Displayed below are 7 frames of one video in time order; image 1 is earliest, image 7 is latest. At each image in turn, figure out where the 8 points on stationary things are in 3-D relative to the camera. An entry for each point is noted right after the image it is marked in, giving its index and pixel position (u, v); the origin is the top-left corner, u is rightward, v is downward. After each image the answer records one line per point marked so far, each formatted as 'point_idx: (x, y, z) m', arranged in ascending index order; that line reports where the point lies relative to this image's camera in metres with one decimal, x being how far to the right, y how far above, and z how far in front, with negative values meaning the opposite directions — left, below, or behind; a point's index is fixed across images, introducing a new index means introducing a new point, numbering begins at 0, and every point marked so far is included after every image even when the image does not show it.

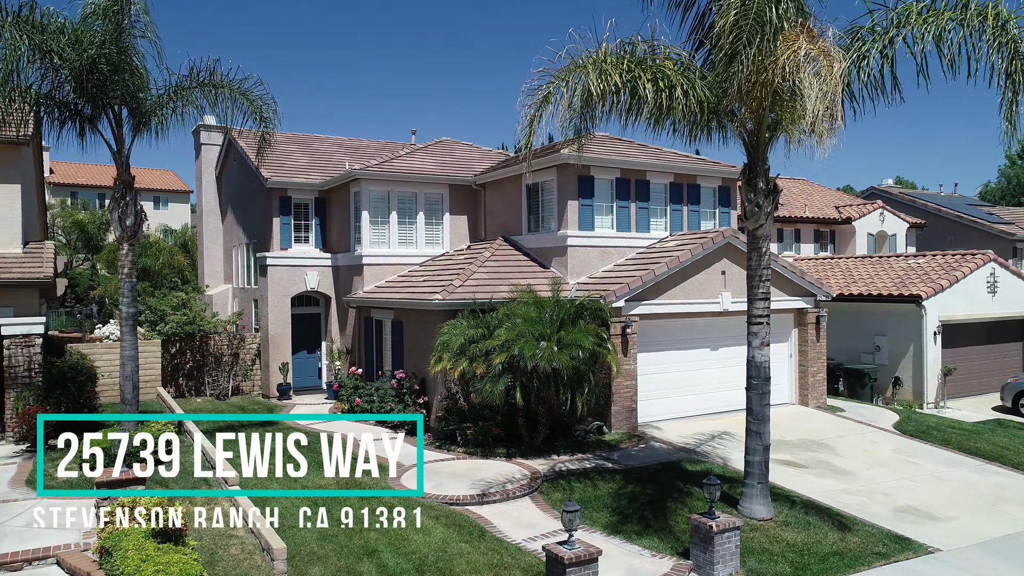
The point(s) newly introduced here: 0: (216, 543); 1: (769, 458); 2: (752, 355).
0: (-3.6, -3.1, +8.7) m
1: (+3.8, -2.5, +10.4) m
2: (+3.5, -1.0, +10.5) m
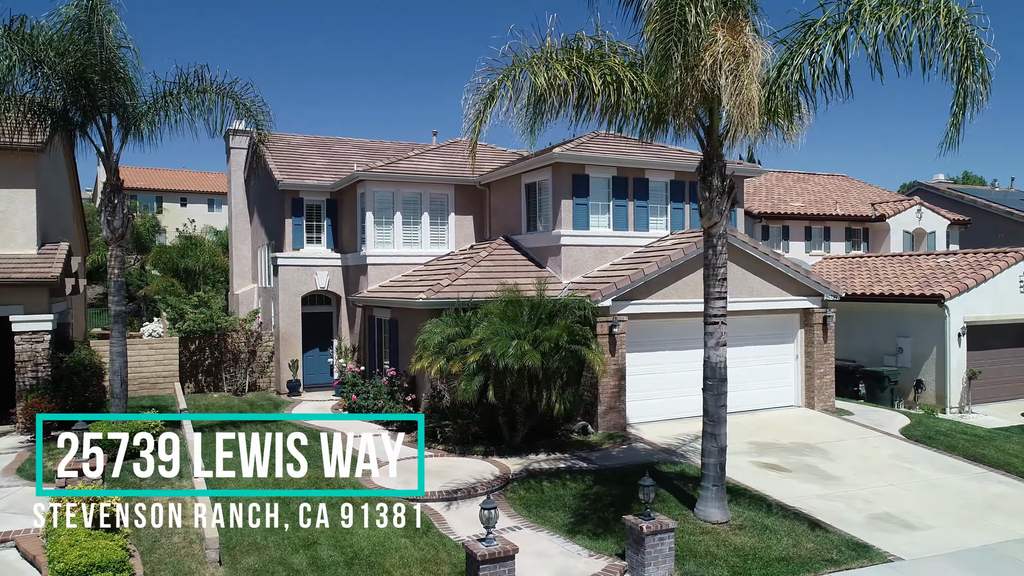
0: (-4.4, -3.1, +9.1) m
1: (+3.1, -2.5, +10.2) m
2: (+2.8, -1.0, +10.3) m
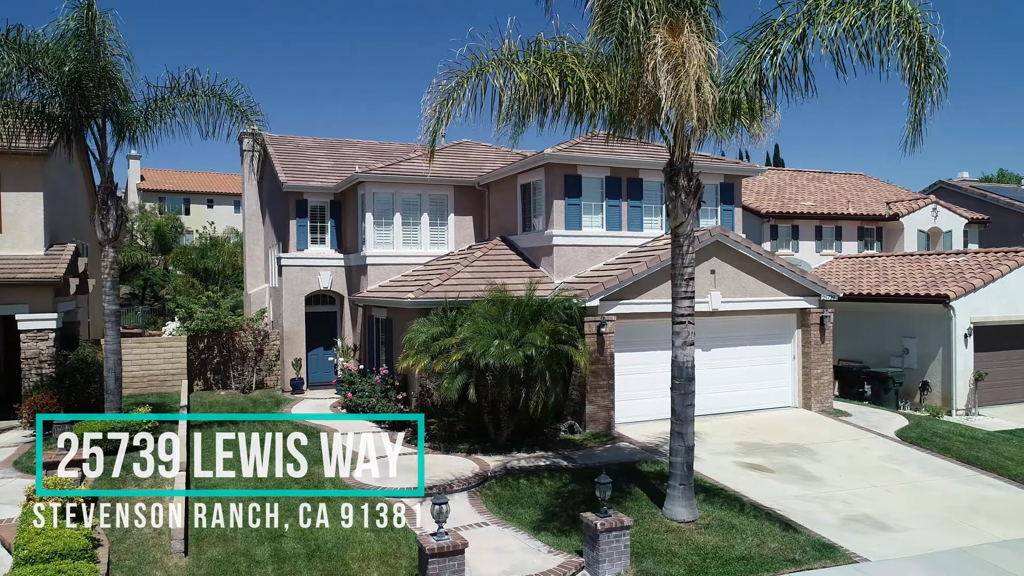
0: (-5.0, -3.1, +9.4) m
1: (+2.6, -2.5, +10.2) m
2: (+2.4, -1.0, +10.3) m
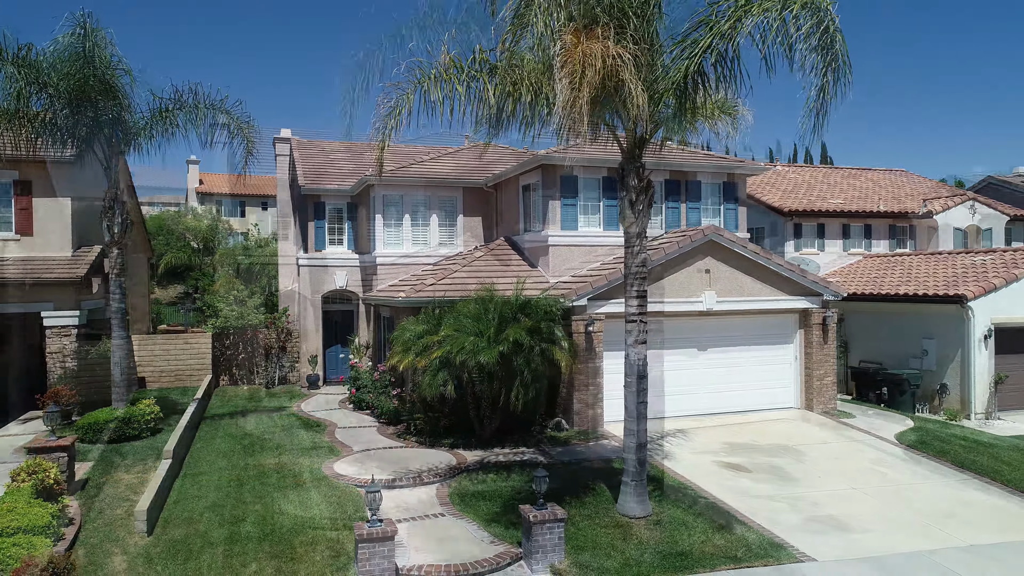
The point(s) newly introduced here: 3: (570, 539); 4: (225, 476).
0: (-5.7, -3.1, +10.2) m
1: (+1.9, -2.5, +10.4) m
2: (+1.7, -0.9, +10.4) m
3: (+0.8, -3.3, +10.9) m
4: (-4.8, -3.2, +12.1) m
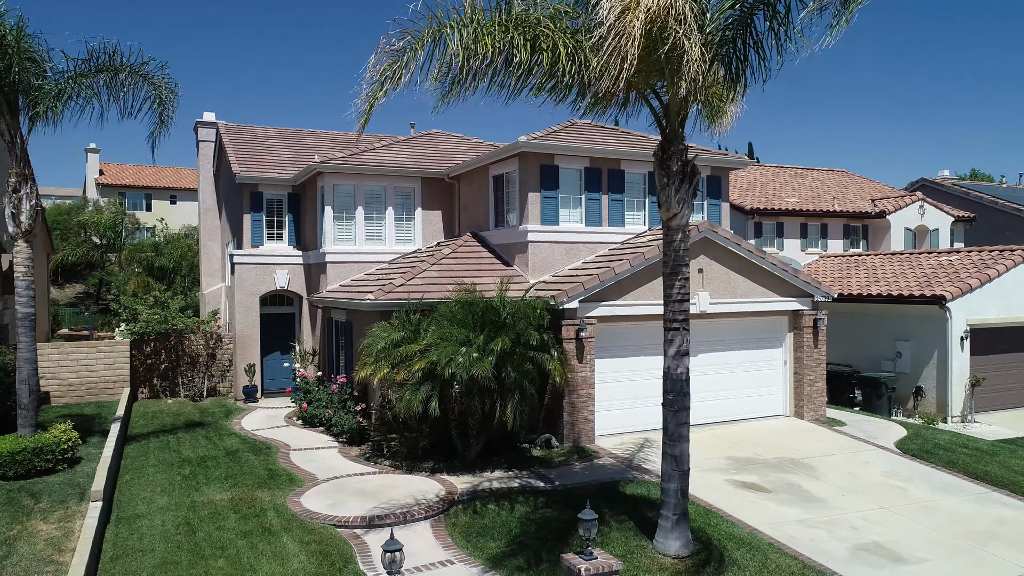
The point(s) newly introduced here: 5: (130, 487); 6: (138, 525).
0: (-5.3, -3.1, +7.8) m
1: (+2.2, -2.5, +8.9) m
2: (+2.0, -1.0, +9.0) m
3: (+1.0, -3.3, +9.3) m
4: (-4.8, -3.2, +9.9) m
5: (-6.1, -3.2, +11.4) m
6: (-5.0, -3.2, +9.6) m
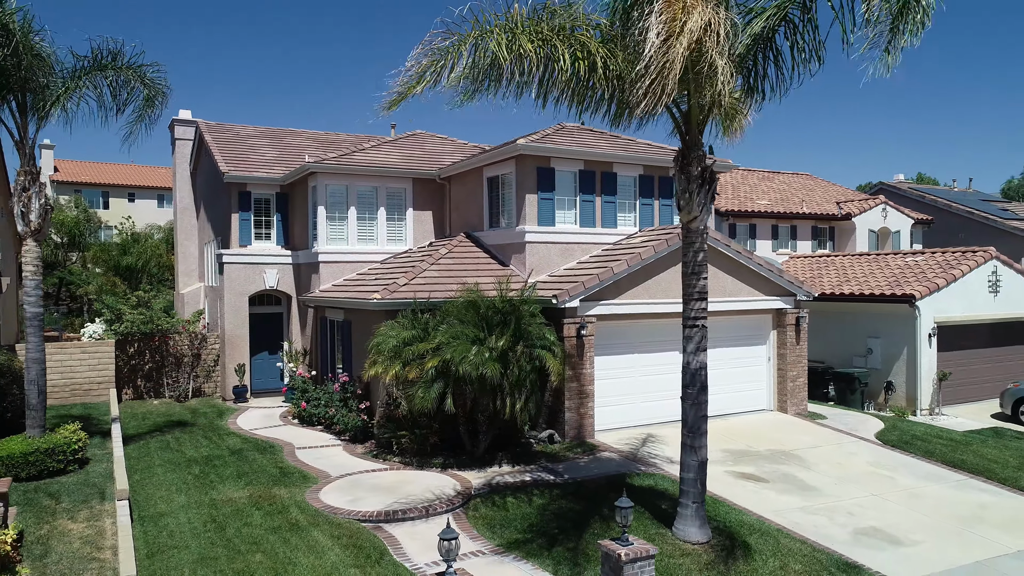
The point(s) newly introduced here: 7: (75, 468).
0: (-4.9, -3.1, +7.9) m
1: (+2.5, -2.5, +9.4) m
2: (+2.3, -1.0, +9.4) m
3: (+1.4, -3.3, +9.7) m
4: (-4.4, -3.2, +10.0) m
5: (-5.8, -3.2, +11.3) m
6: (-4.7, -3.2, +9.7) m
7: (-7.0, -2.9, +11.4) m
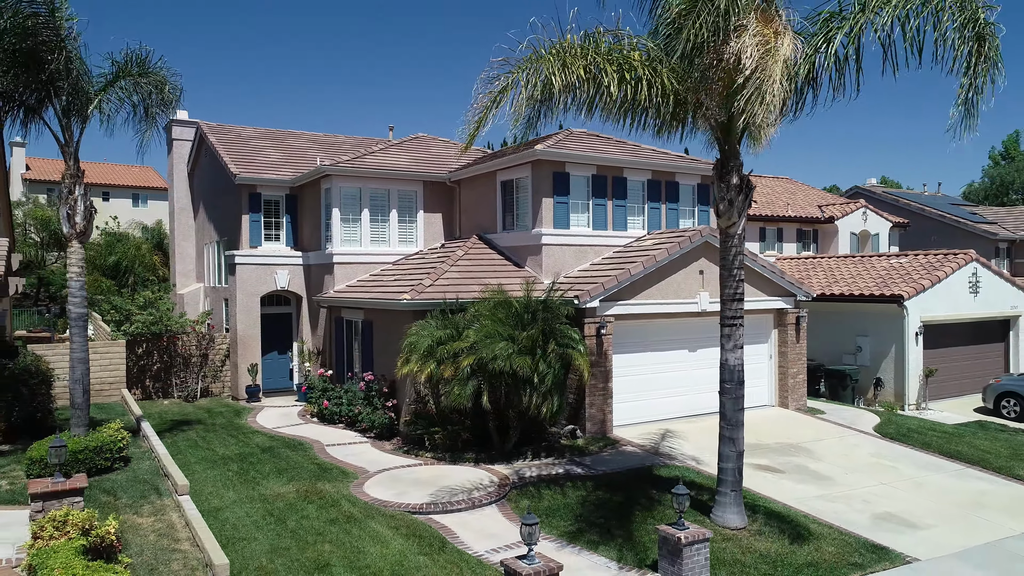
0: (-4.1, -3.1, +8.2) m
1: (+3.2, -2.5, +10.0) m
2: (+3.0, -1.0, +10.1) m
3: (+2.1, -3.3, +10.3) m
4: (-3.8, -3.2, +10.3) m
5: (-5.2, -3.2, +11.6) m
6: (-4.0, -3.2, +10.0) m
7: (-6.4, -2.9, +11.6) m
